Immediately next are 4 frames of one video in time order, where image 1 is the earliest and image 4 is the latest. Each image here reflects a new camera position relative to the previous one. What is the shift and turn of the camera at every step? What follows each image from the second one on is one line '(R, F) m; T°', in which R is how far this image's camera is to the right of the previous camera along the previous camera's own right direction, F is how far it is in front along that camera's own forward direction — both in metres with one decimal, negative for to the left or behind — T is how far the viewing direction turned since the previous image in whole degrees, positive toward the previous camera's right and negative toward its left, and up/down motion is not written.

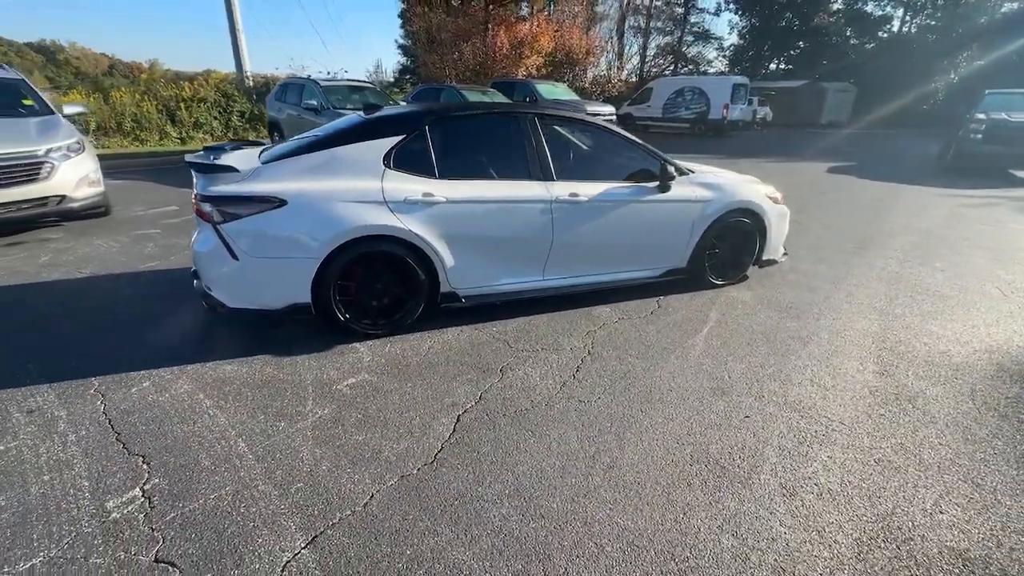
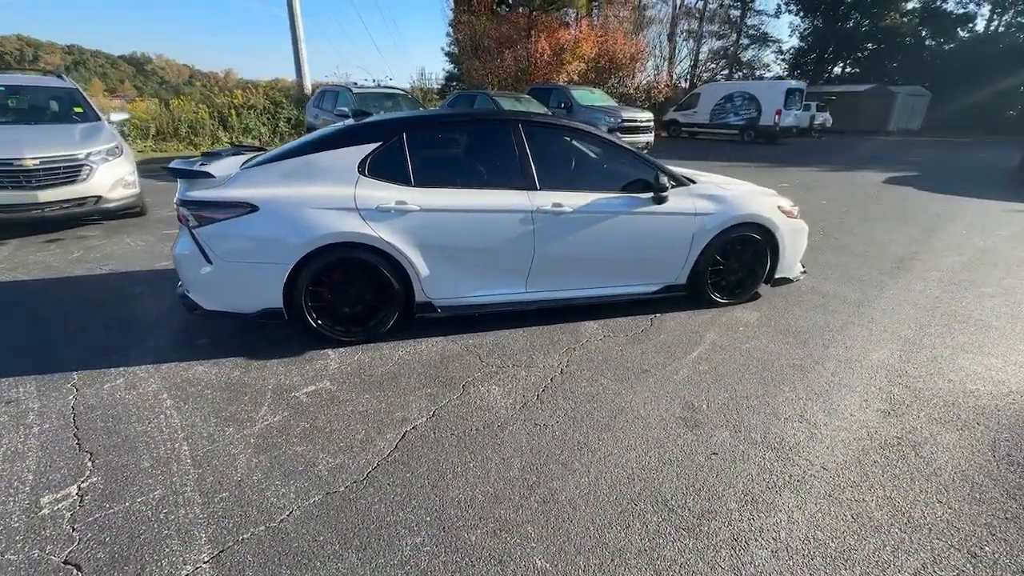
(+0.6, +0.2) m; -6°
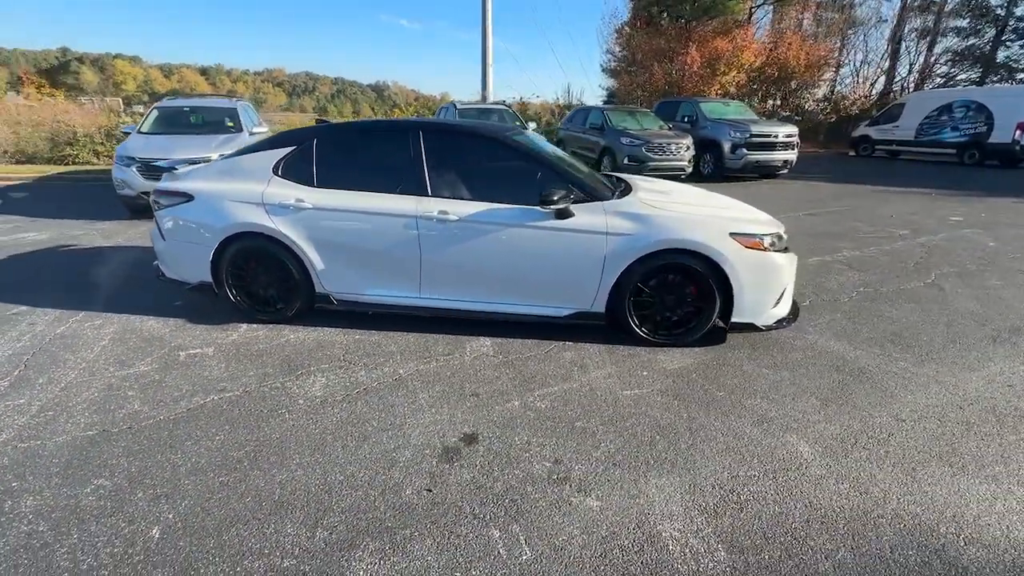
(+2.3, +0.5) m; -21°
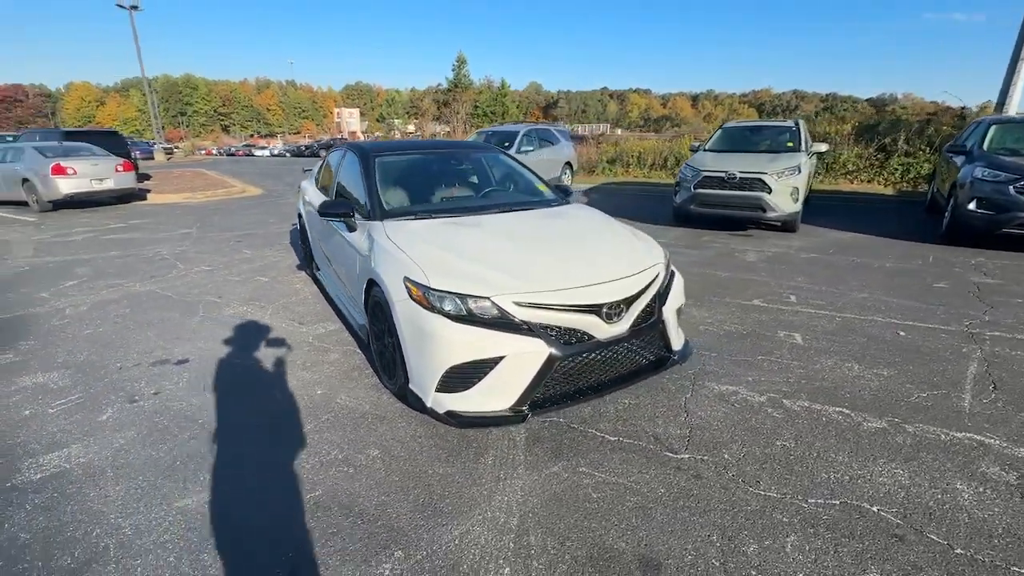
(+4.3, +2.2) m; -49°
